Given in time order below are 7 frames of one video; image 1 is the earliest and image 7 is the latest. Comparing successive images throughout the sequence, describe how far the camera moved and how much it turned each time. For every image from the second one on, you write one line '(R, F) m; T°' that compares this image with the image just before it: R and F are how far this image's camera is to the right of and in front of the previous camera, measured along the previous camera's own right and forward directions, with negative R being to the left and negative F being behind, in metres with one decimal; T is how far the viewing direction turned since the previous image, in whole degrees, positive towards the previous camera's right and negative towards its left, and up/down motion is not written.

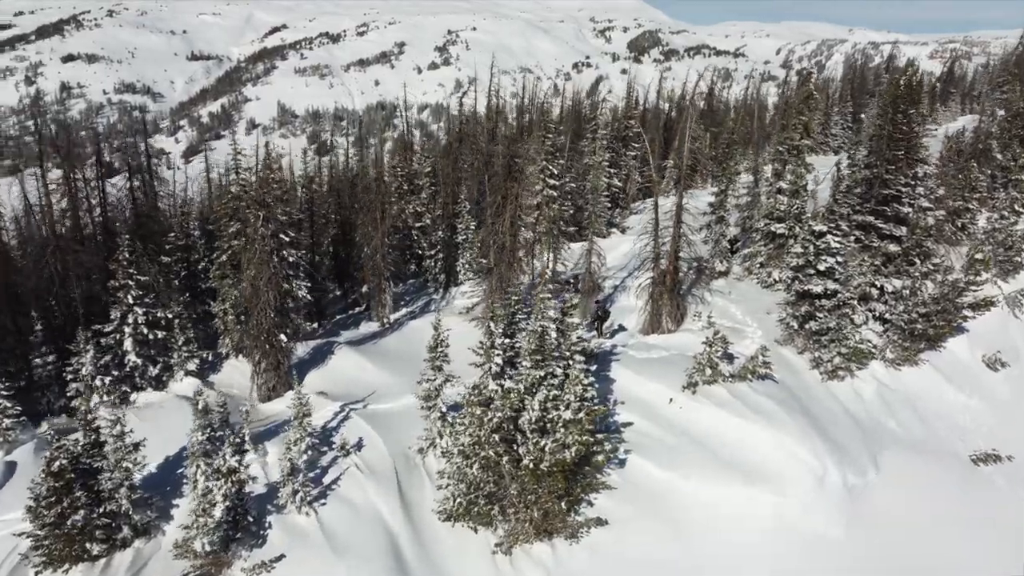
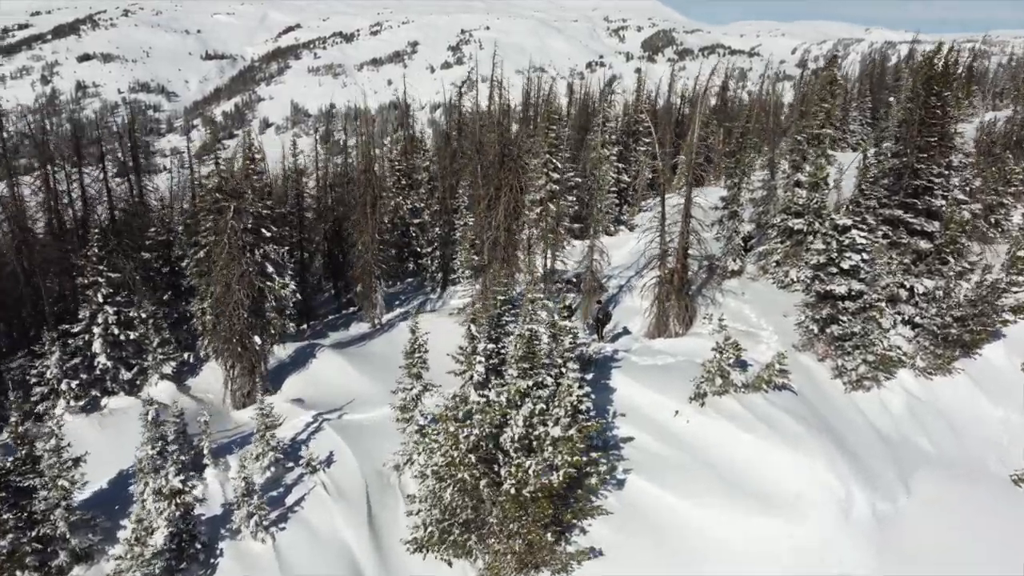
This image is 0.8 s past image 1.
(+0.6, +2.1) m; -1°
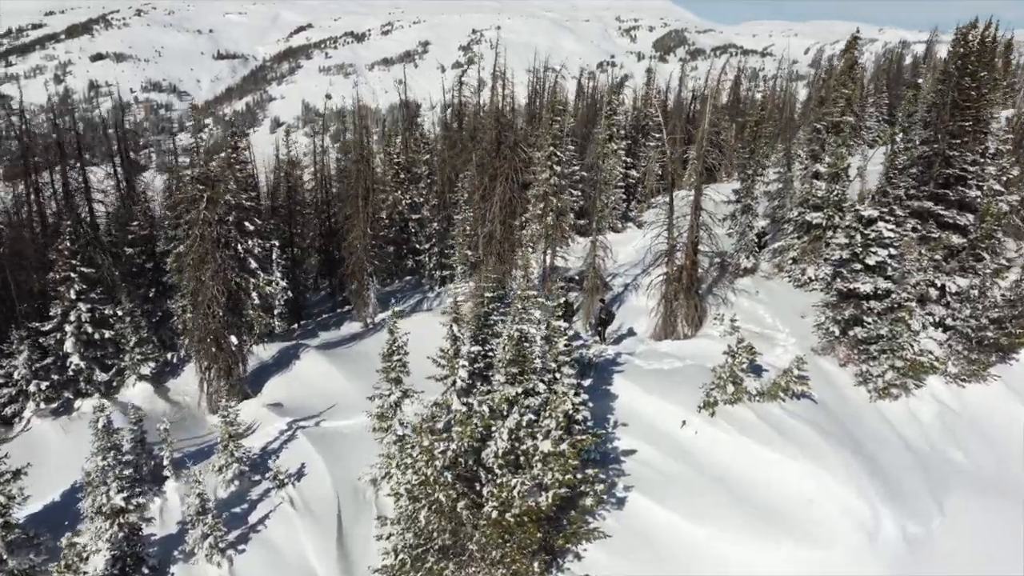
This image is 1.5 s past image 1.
(+0.4, +1.8) m; -1°
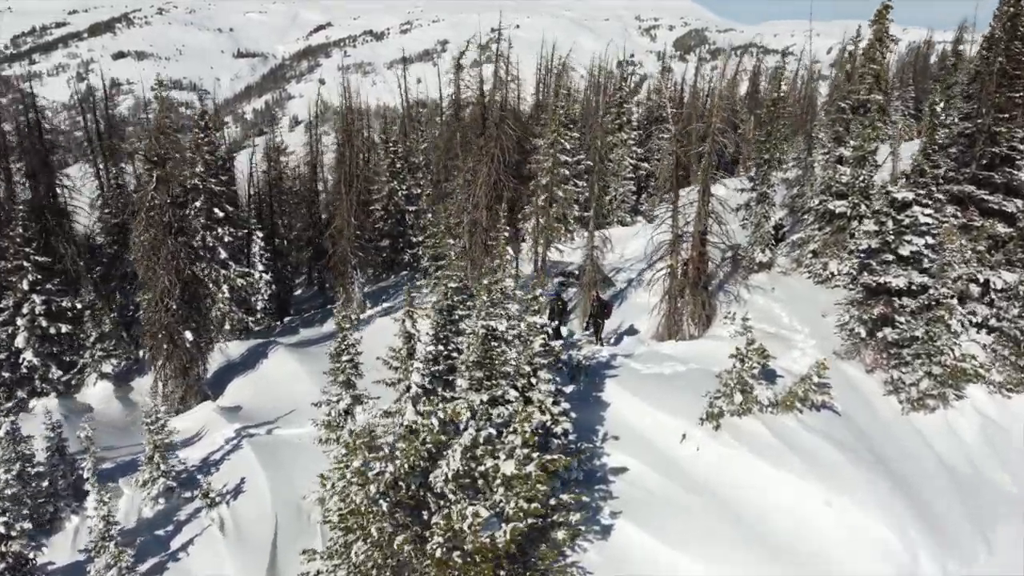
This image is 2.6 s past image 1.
(+0.8, +2.4) m; -1°
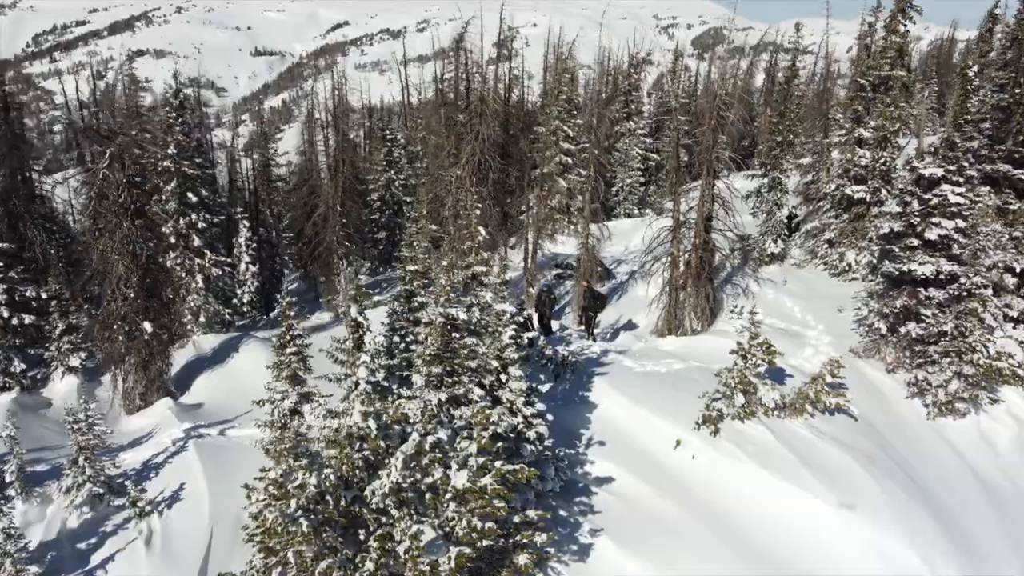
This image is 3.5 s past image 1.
(+0.7, +1.7) m; -1°
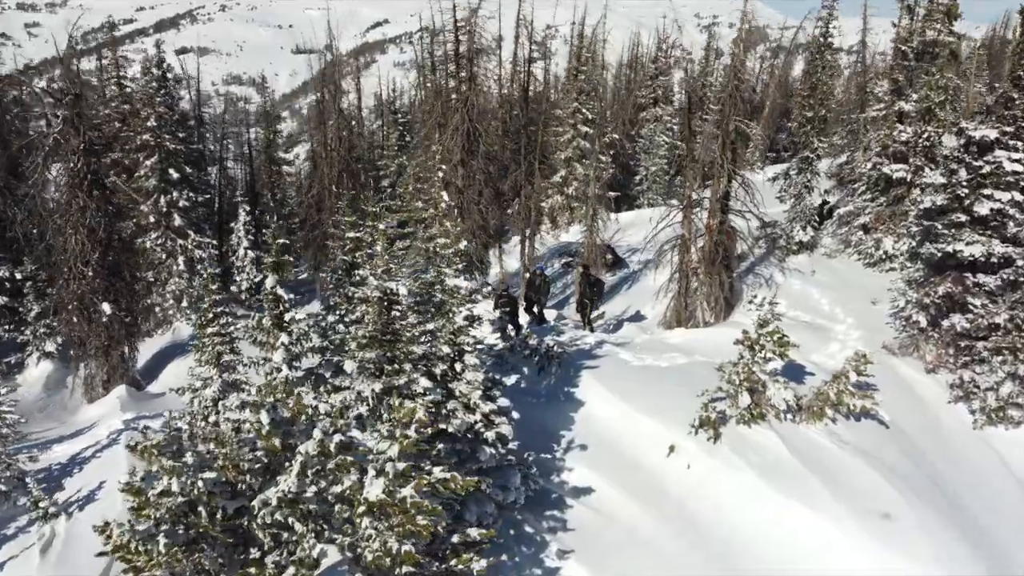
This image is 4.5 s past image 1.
(+1.0, +2.0) m; -3°
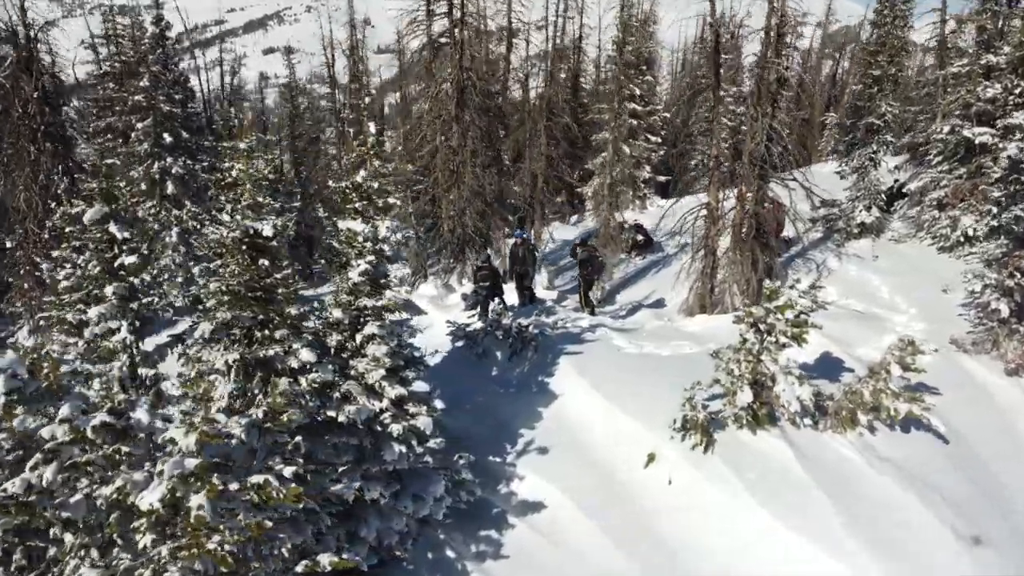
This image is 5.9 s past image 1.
(+1.5, +2.5) m; -5°
